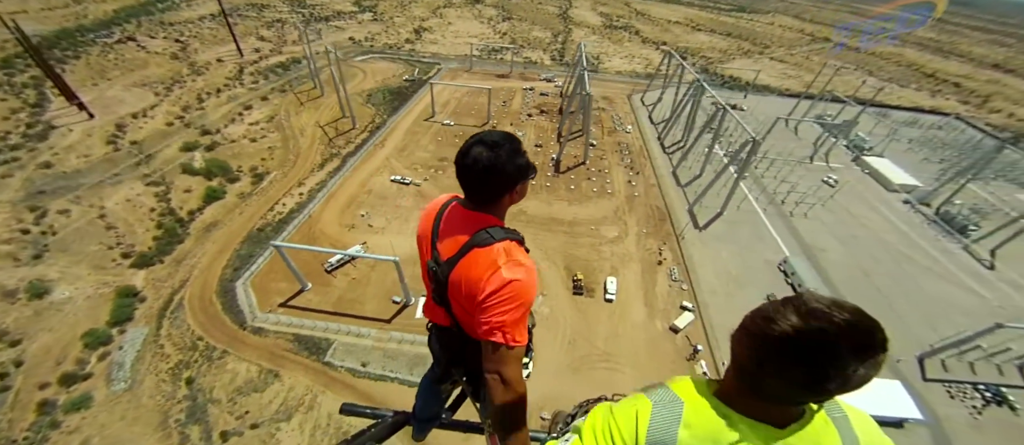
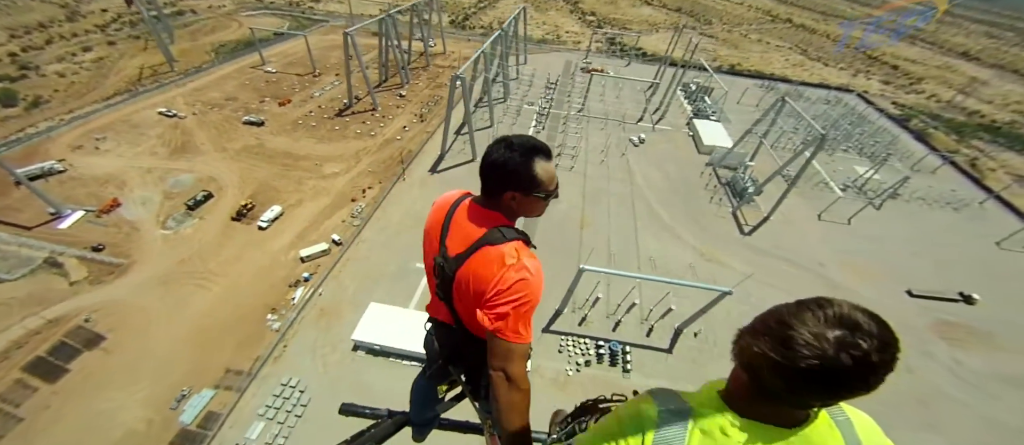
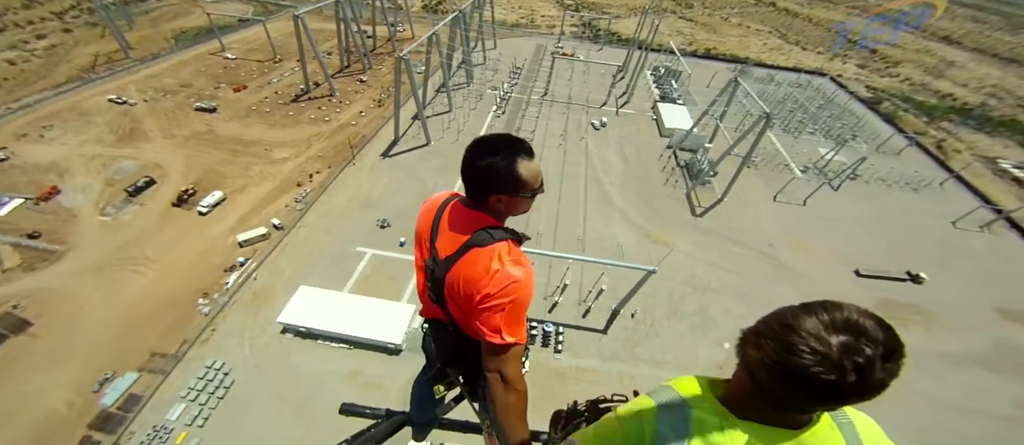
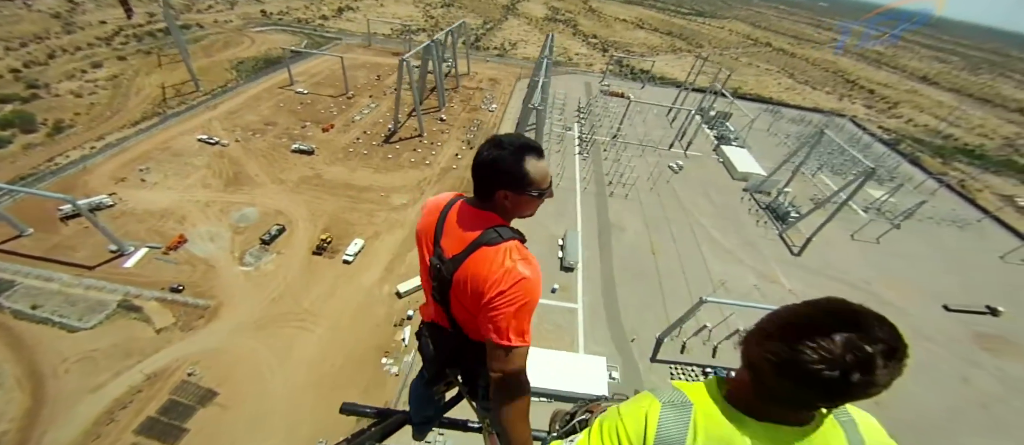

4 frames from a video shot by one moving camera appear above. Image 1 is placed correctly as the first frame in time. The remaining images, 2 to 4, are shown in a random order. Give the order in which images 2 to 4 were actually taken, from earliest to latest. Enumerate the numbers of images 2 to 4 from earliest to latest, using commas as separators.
4, 2, 3
